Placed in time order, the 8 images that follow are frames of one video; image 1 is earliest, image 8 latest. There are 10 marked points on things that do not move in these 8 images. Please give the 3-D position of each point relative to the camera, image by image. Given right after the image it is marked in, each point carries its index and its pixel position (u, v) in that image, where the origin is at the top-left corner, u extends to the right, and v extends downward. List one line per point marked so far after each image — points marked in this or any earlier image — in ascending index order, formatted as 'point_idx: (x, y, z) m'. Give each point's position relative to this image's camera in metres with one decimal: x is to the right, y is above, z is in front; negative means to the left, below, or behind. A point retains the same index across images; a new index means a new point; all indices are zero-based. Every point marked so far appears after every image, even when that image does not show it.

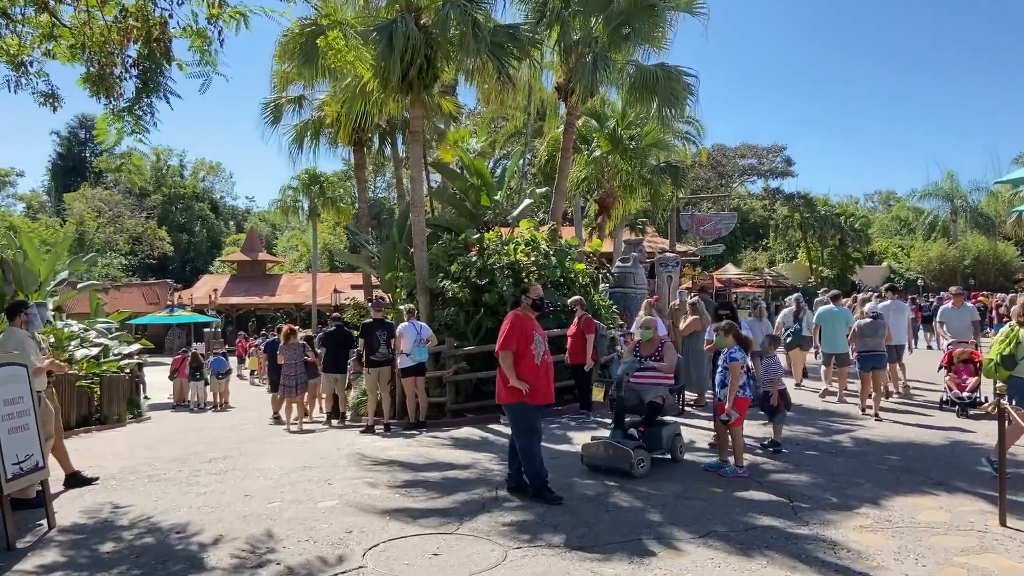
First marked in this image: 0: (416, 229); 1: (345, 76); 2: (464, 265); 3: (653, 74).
0: (-1.5, +0.9, +12.0) m
1: (-2.7, +3.4, +12.4) m
2: (-0.8, +0.4, +11.8) m
3: (+2.2, +3.4, +12.3) m
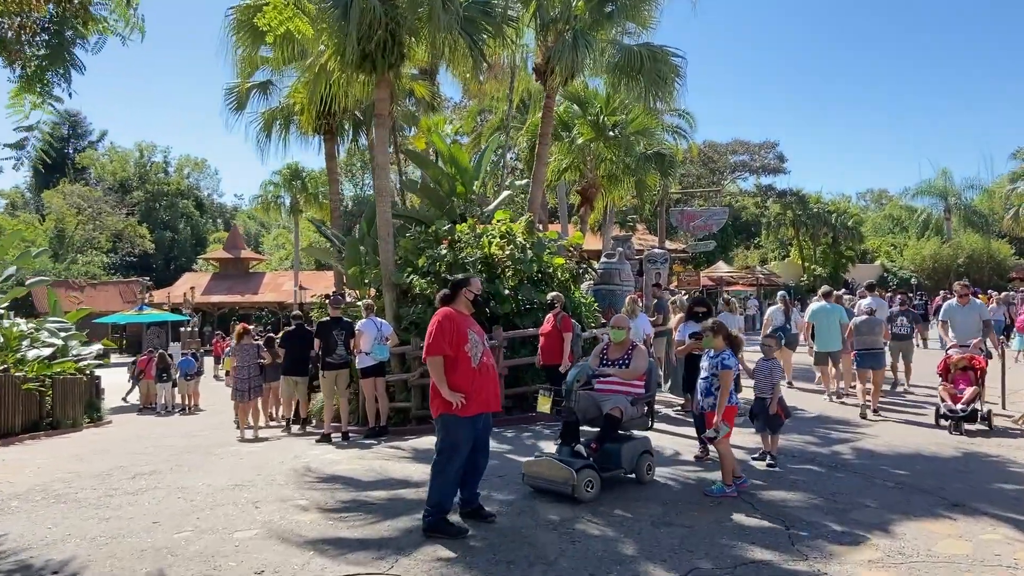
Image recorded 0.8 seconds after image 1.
0: (-1.9, +1.0, +11.1) m
1: (-3.1, +3.5, +11.5) m
2: (-1.1, +0.4, +11.0) m
3: (+1.8, +3.5, +11.5) m
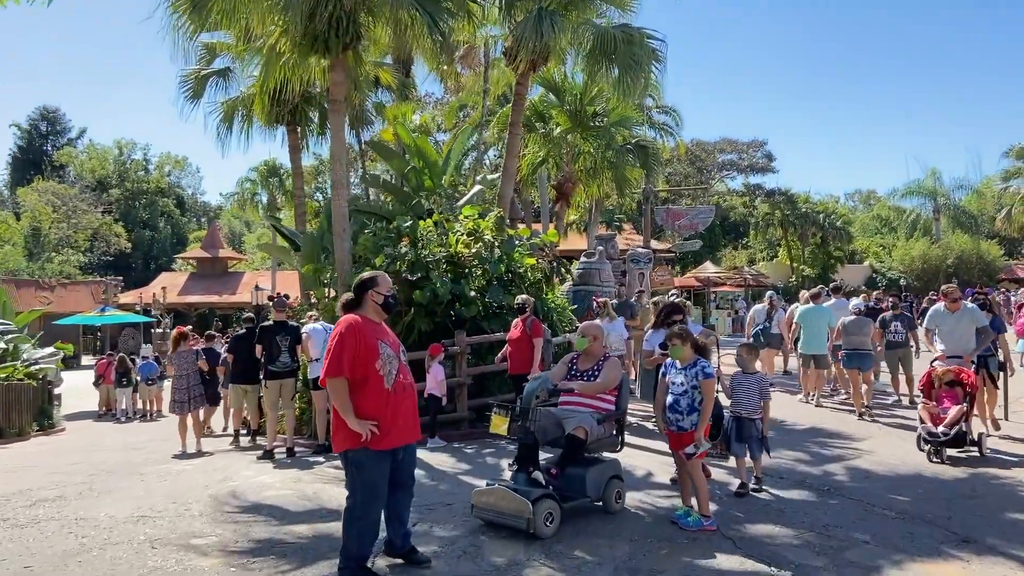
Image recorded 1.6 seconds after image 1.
0: (-2.3, +1.0, +10.2) m
1: (-3.5, +3.4, +10.6) m
2: (-1.6, +0.4, +10.1) m
3: (+1.4, +3.5, +10.6) m
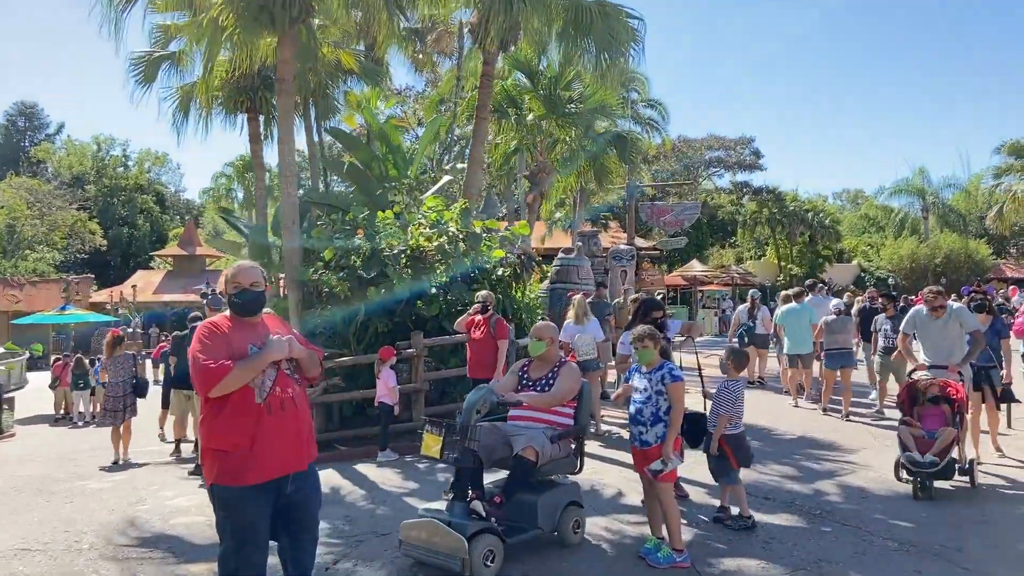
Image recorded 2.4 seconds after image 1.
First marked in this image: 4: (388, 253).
0: (-2.8, +1.0, +9.4) m
1: (-4.0, +3.5, +9.7) m
2: (-2.0, +0.4, +9.3) m
3: (+1.0, +3.5, +9.9) m
4: (-1.5, +0.4, +9.3) m
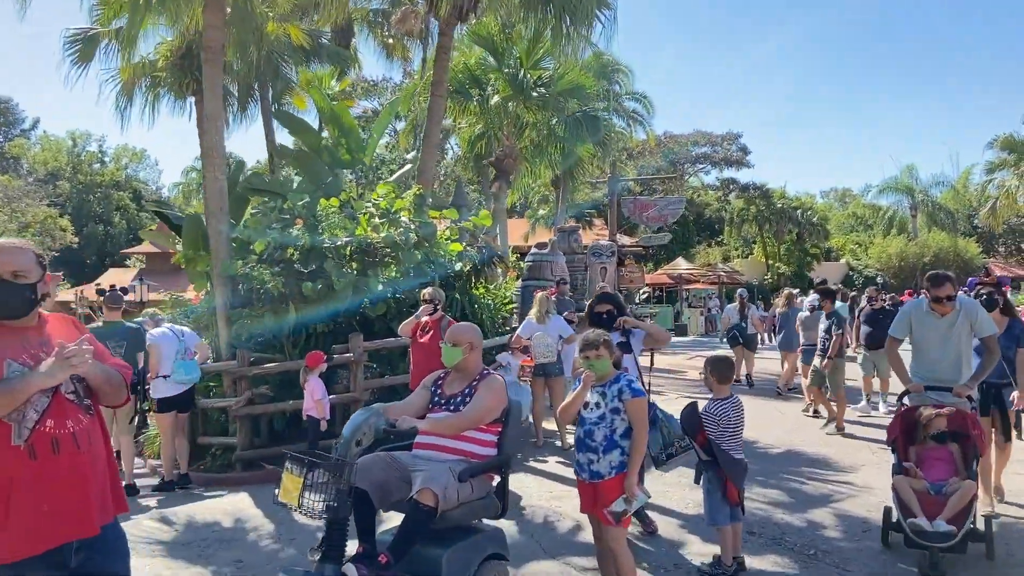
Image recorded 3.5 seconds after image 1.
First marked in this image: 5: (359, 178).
0: (-3.2, +1.0, +8.3) m
1: (-4.4, +3.5, +8.7) m
2: (-2.5, +0.5, +8.3) m
3: (+0.5, +3.5, +8.9) m
4: (-2.0, +0.5, +8.3) m
5: (-2.3, +1.7, +11.8) m
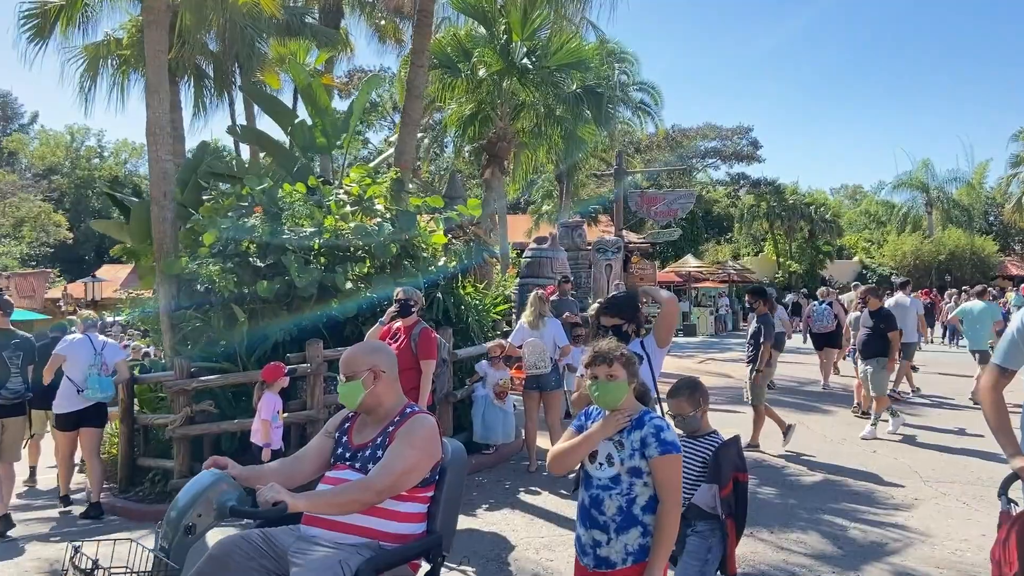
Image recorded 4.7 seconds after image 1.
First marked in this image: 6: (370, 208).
0: (-3.3, +1.1, +7.2) m
1: (-4.5, +3.5, +7.6) m
2: (-2.6, +0.5, +7.1) m
3: (+0.4, +3.6, +7.7) m
4: (-2.1, +0.5, +7.1) m
5: (-2.4, +1.7, +10.6) m
6: (-1.4, +0.8, +7.6) m
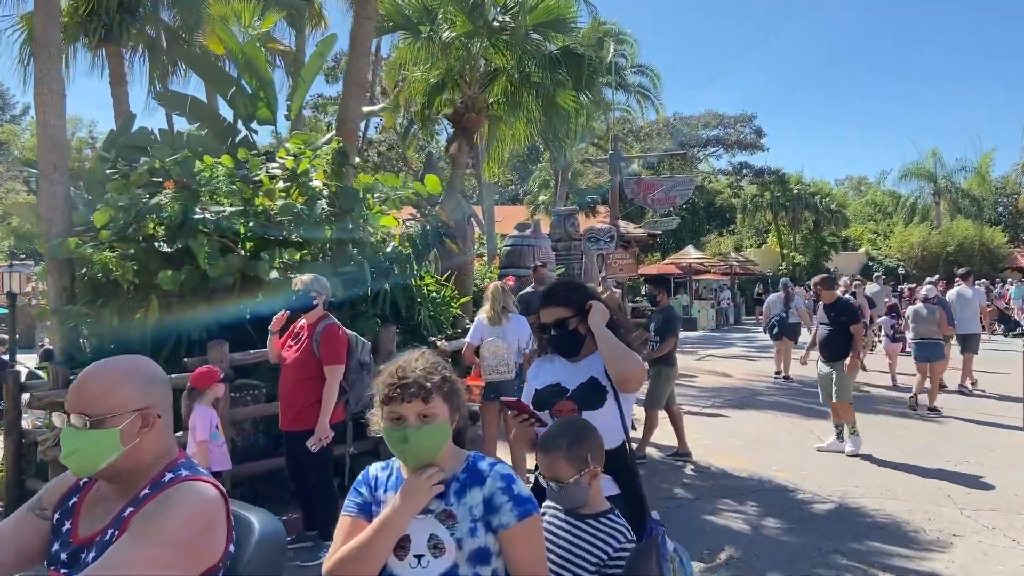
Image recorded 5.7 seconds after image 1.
0: (-3.7, +1.1, +6.1) m
1: (-4.8, +3.6, +6.4) m
2: (-2.9, +0.6, +6.0) m
3: (+0.1, +3.6, +6.6) m
4: (-2.4, +0.5, +6.0) m
5: (-2.7, +1.8, +9.5) m
6: (-1.7, +0.9, +6.4) m
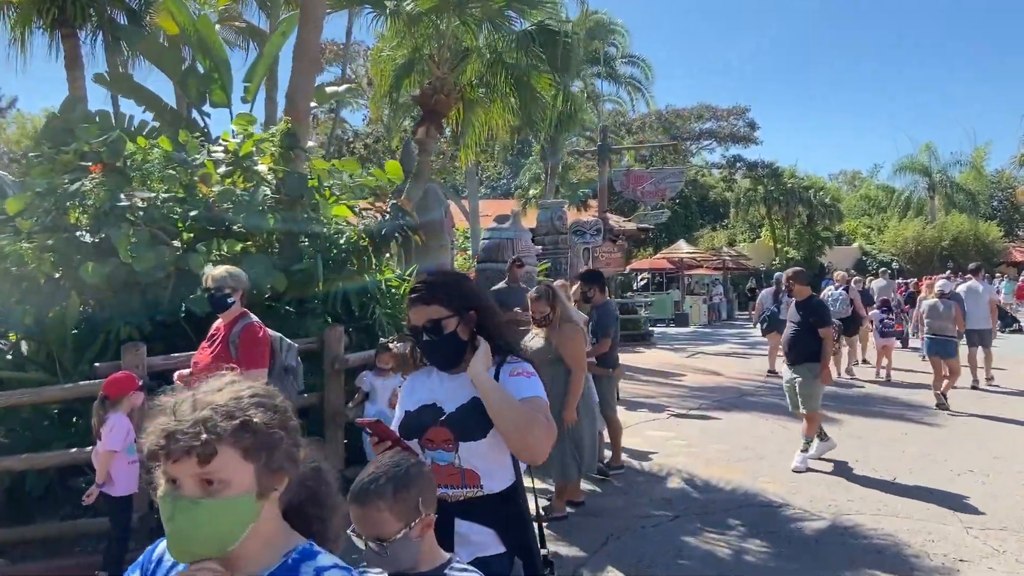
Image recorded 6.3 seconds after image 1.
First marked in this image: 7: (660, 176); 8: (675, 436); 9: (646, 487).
0: (-3.9, +1.2, +5.5) m
1: (-5.1, +3.7, +5.8) m
2: (-3.2, +0.6, +5.4) m
3: (-0.2, +3.7, +6.0) m
4: (-2.7, +0.6, +5.4) m
5: (-3.0, +1.9, +8.9) m
6: (-2.0, +0.9, +5.9) m
7: (+3.8, +2.8, +19.7) m
8: (+1.6, -1.5, +7.7) m
9: (+1.0, -1.5, +5.8) m
